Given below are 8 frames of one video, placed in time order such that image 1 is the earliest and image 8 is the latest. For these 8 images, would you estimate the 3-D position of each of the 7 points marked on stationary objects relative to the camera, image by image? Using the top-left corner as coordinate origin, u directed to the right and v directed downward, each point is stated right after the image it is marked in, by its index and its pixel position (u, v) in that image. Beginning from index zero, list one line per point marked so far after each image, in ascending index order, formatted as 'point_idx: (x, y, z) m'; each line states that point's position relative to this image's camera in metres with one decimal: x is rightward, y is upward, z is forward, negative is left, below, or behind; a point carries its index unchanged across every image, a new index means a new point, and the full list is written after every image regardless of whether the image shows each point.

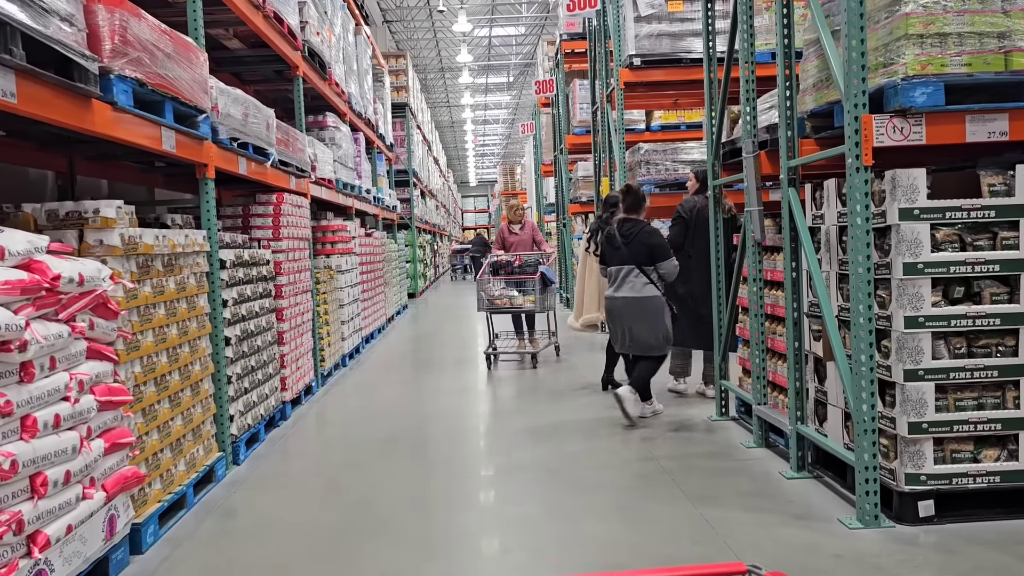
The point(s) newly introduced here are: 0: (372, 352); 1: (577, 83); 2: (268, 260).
0: (-1.6, -0.7, +8.0) m
1: (+0.9, +2.9, +10.2) m
2: (-1.6, +0.2, +4.6) m
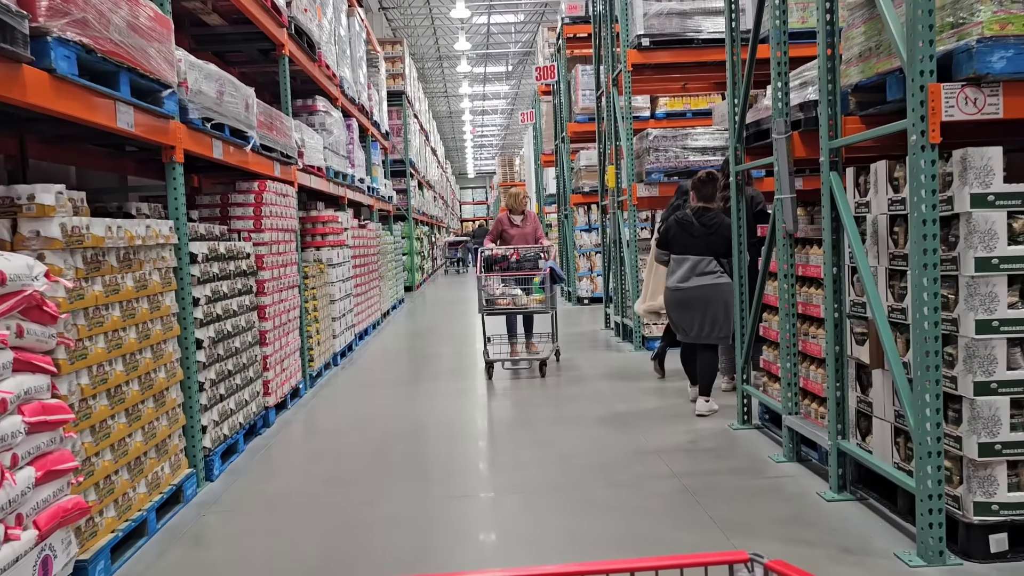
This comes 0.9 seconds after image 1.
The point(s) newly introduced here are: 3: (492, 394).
0: (-1.6, -0.7, +7.6) m
1: (+0.9, +3.0, +9.8) m
2: (-1.6, +0.2, +4.2) m
3: (-0.2, -0.8, +5.3) m
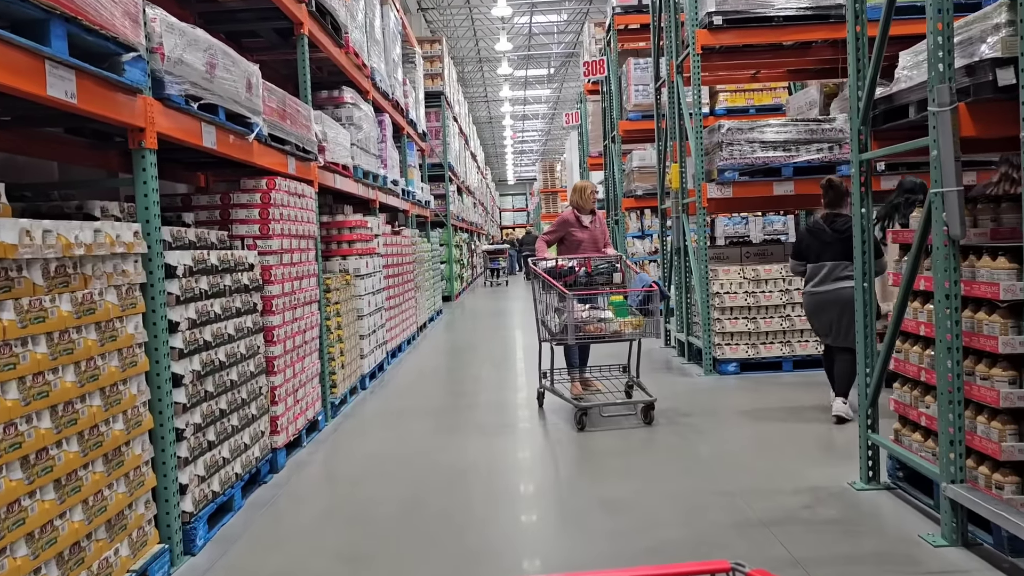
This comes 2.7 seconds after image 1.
0: (-1.1, -0.8, +6.9) m
1: (+1.5, +2.9, +9.0) m
2: (-1.3, +0.1, +3.4) m
3: (+0.2, -0.9, +4.5) m
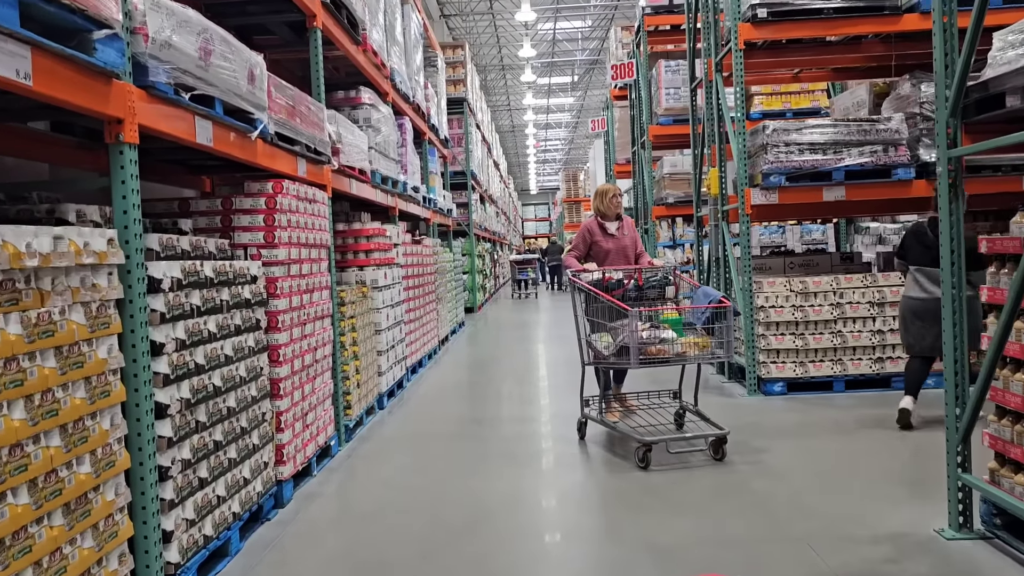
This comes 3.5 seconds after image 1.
0: (-0.9, -0.9, +6.5) m
1: (+1.8, +2.7, +8.6) m
2: (-1.1, +0.1, +3.1) m
3: (+0.3, -1.0, +4.1) m
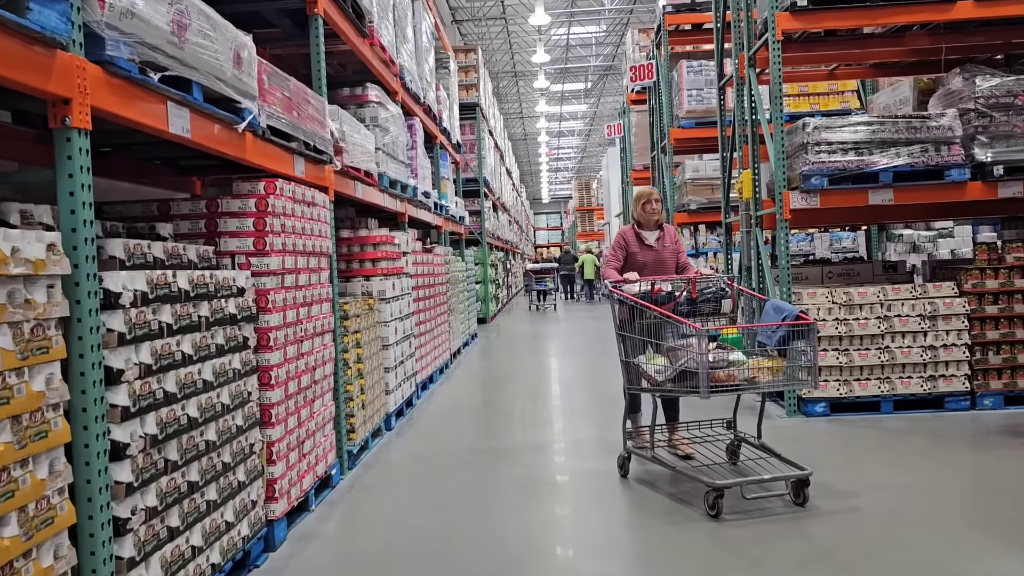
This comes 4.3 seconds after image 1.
0: (-0.7, -1.0, +6.1) m
1: (+2.0, +2.6, +8.2) m
2: (-1.0, 0.0, +2.7) m
3: (+0.4, -1.1, +3.6) m
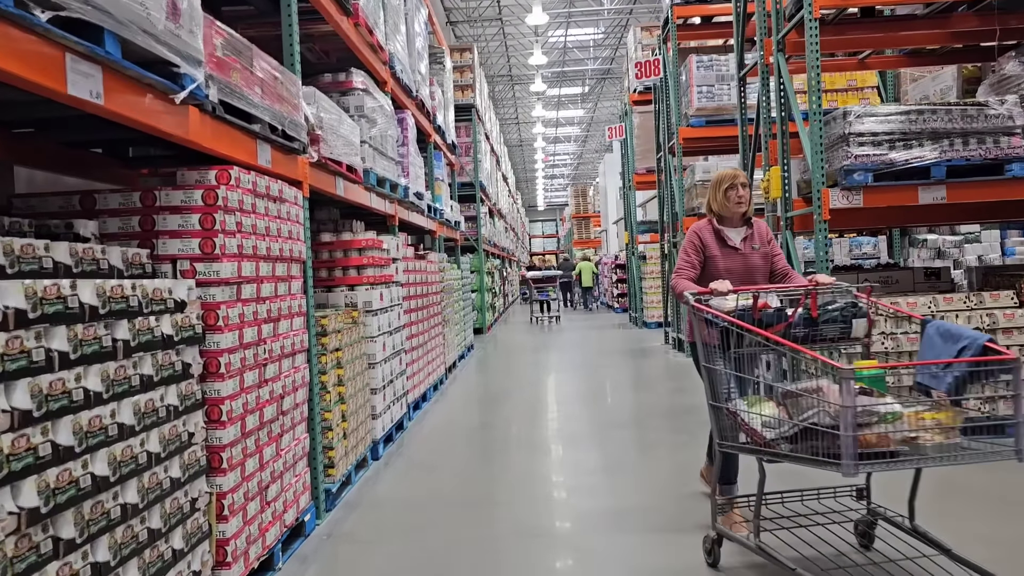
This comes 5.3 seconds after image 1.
0: (-0.7, -1.1, +5.5) m
1: (+2.0, +2.5, +7.6) m
2: (-1.0, 0.0, +2.1) m
3: (+0.5, -1.1, +3.1) m
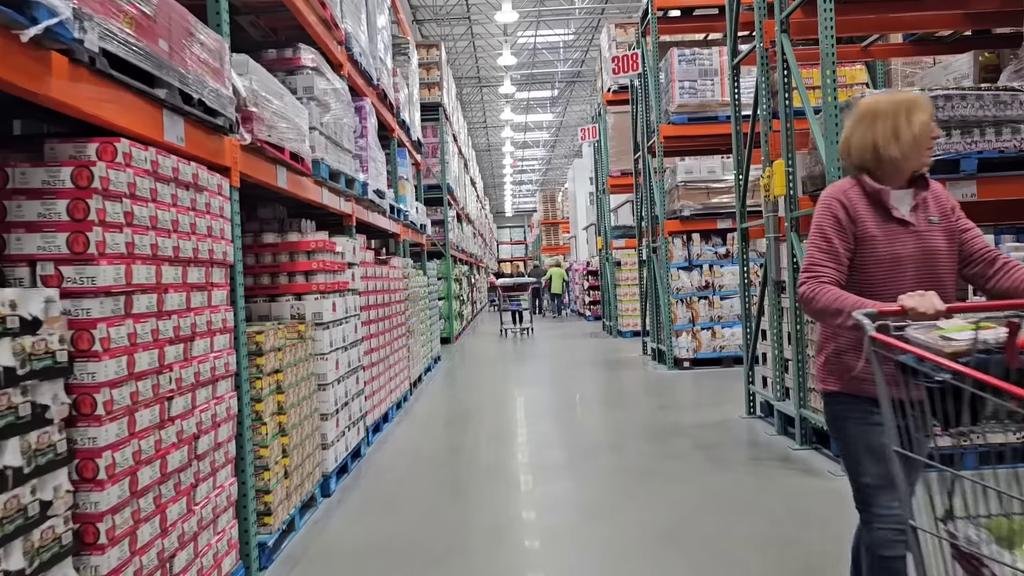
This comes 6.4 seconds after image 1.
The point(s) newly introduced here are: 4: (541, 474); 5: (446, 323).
0: (-0.9, -1.1, +4.9) m
1: (+1.7, +2.4, +7.2) m
2: (-1.1, -0.1, +1.5) m
3: (+0.4, -1.1, +2.5) m
4: (+0.3, -1.1, +4.1) m
5: (-1.2, -0.6, +12.8) m
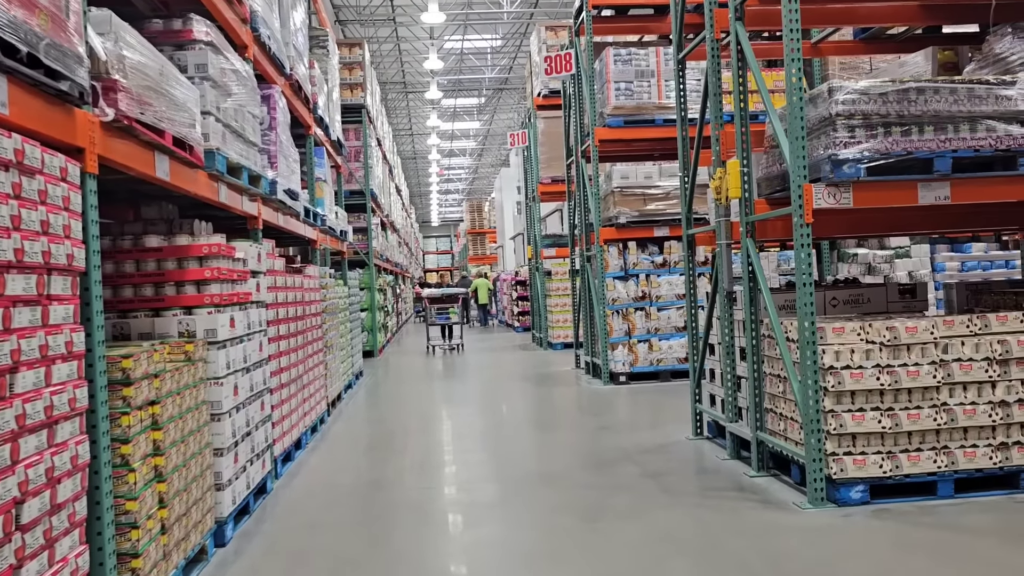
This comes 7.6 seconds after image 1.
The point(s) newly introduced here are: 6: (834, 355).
0: (-1.4, -1.2, +4.3) m
1: (+1.0, +2.3, +6.9) m
2: (-1.1, -0.1, +1.0) m
3: (+0.2, -1.2, +2.1) m
4: (-0.1, -1.2, +3.6) m
5: (-2.5, -0.8, +12.1) m
6: (+1.6, -0.3, +3.6) m
